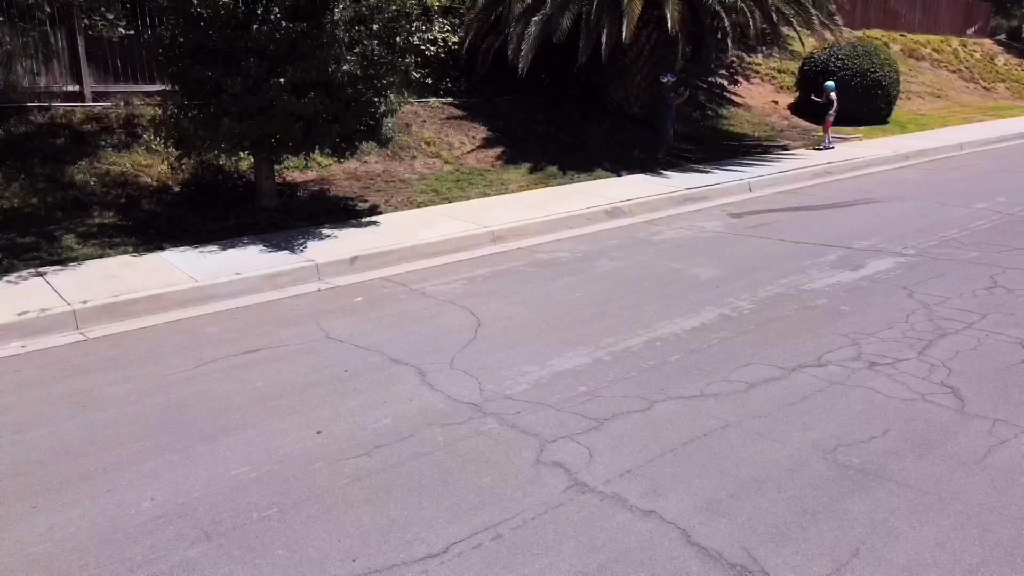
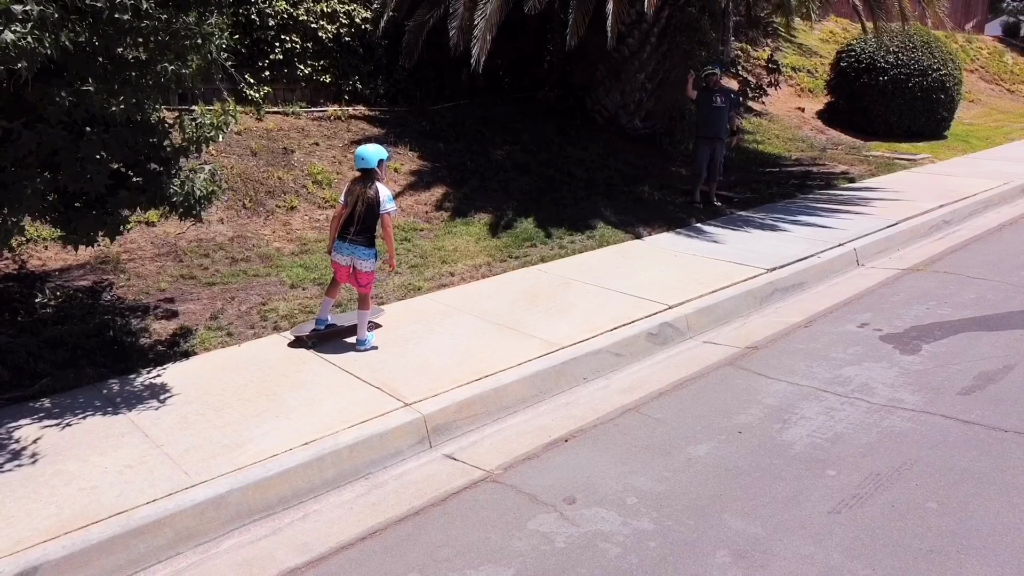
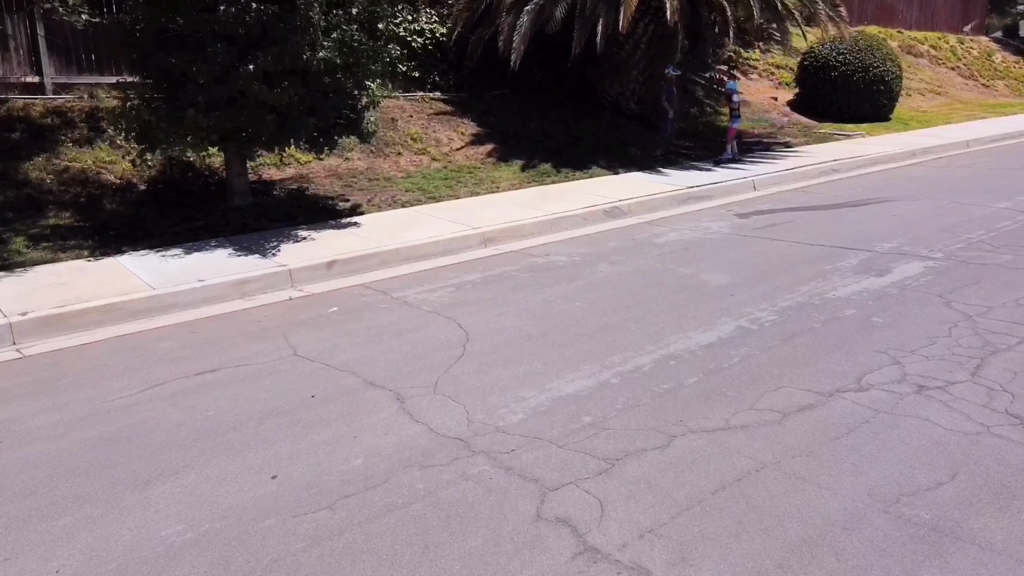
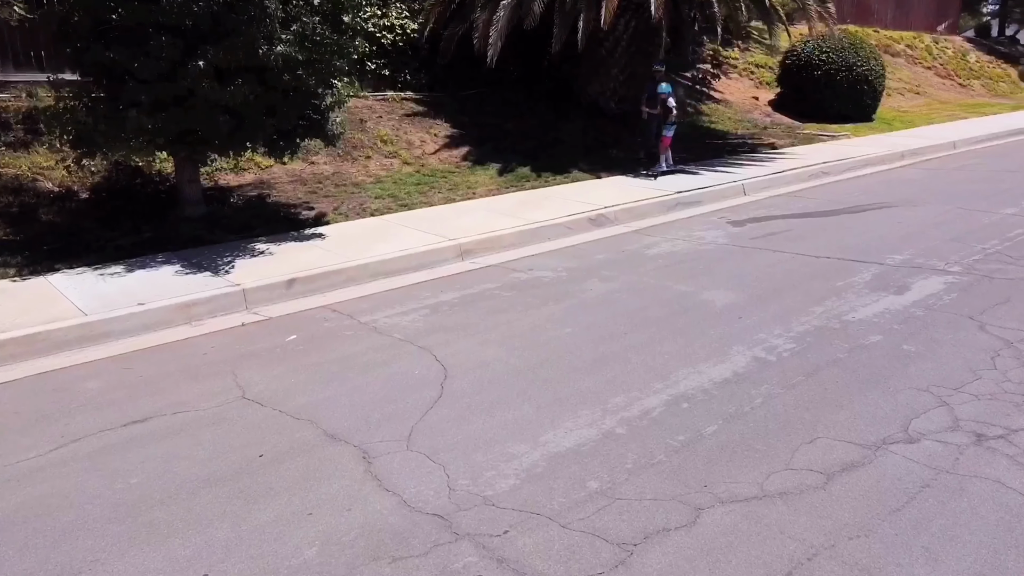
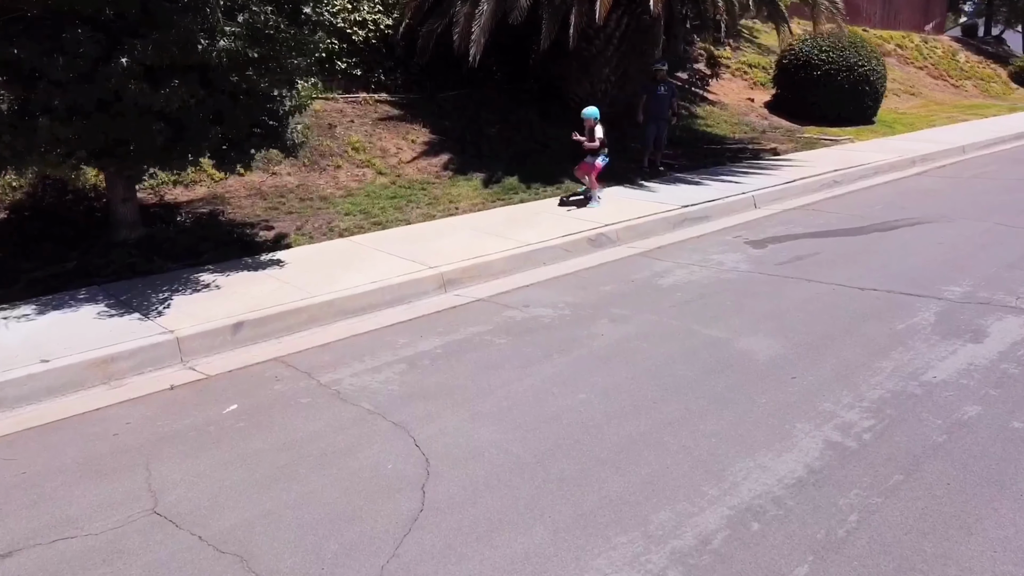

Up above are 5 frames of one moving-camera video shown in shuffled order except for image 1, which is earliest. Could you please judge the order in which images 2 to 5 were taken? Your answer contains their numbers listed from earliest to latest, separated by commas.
3, 4, 5, 2
